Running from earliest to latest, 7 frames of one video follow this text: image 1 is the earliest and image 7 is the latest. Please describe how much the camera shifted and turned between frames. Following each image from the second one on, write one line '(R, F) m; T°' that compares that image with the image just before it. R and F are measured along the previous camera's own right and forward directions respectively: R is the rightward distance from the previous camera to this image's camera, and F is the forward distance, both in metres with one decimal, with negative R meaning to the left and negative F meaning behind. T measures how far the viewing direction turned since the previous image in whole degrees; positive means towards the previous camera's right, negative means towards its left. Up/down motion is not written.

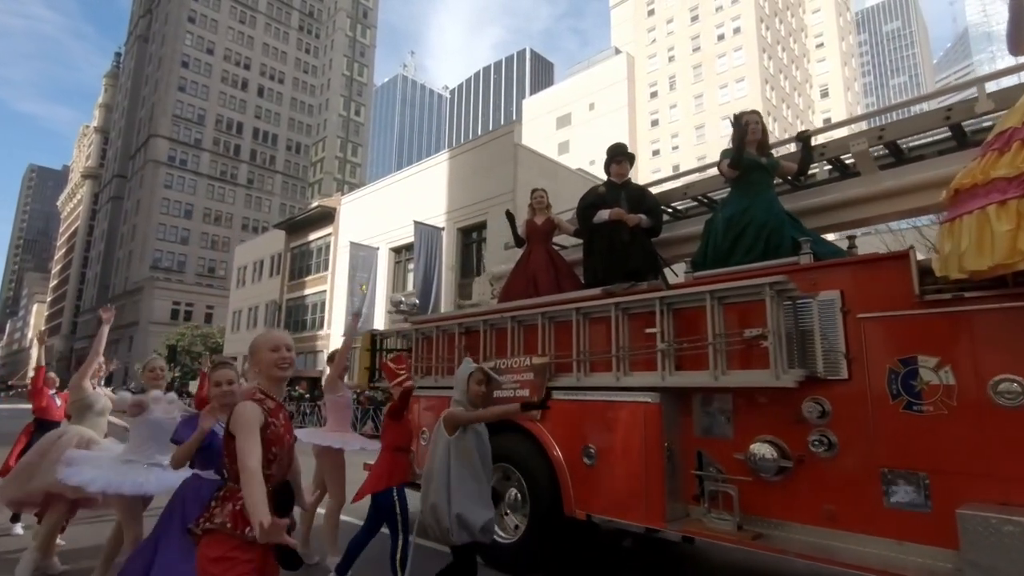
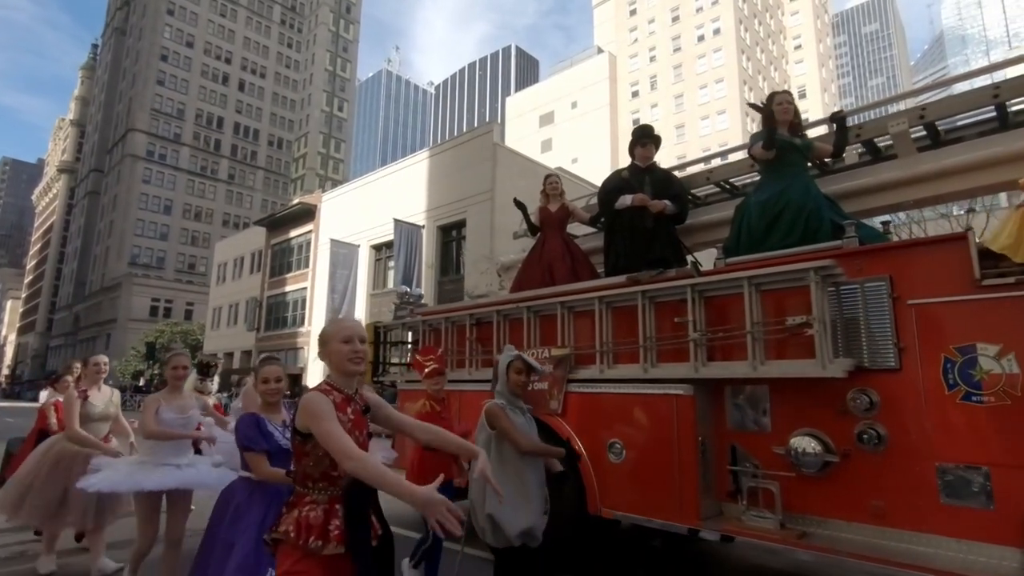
(-0.3, +0.3) m; +2°
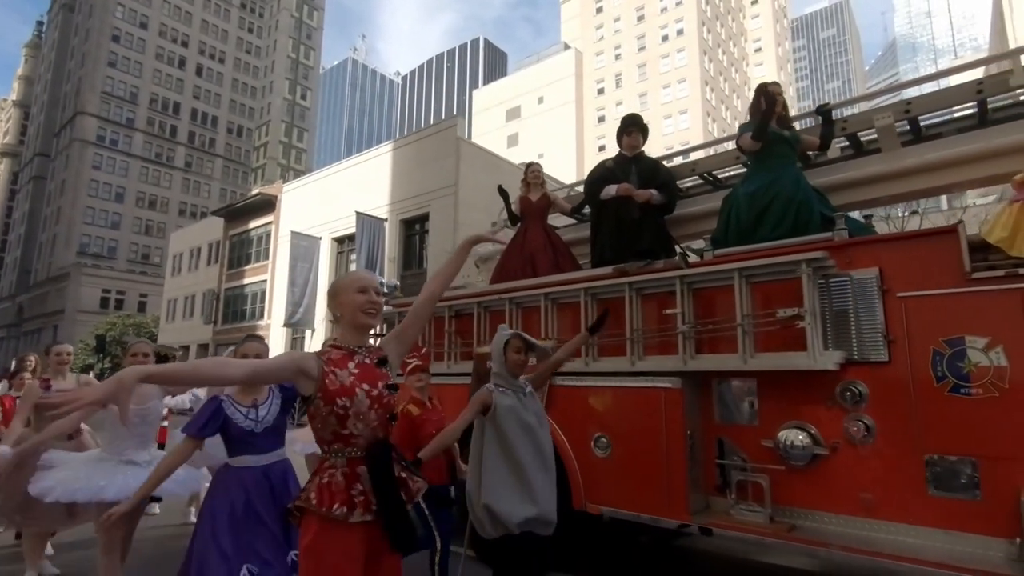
(-0.2, +0.1) m; +3°
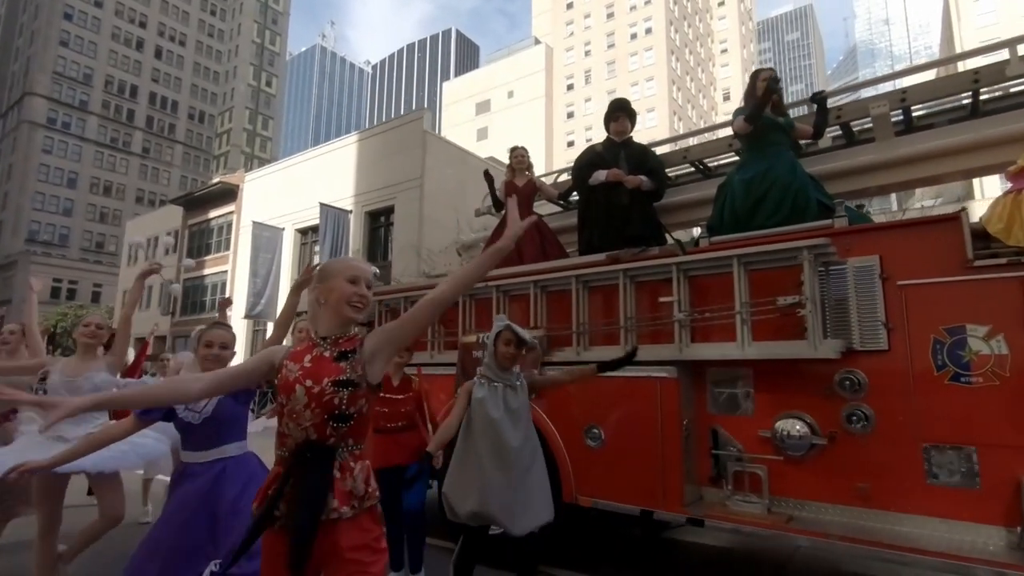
(-0.2, +0.2) m; +3°
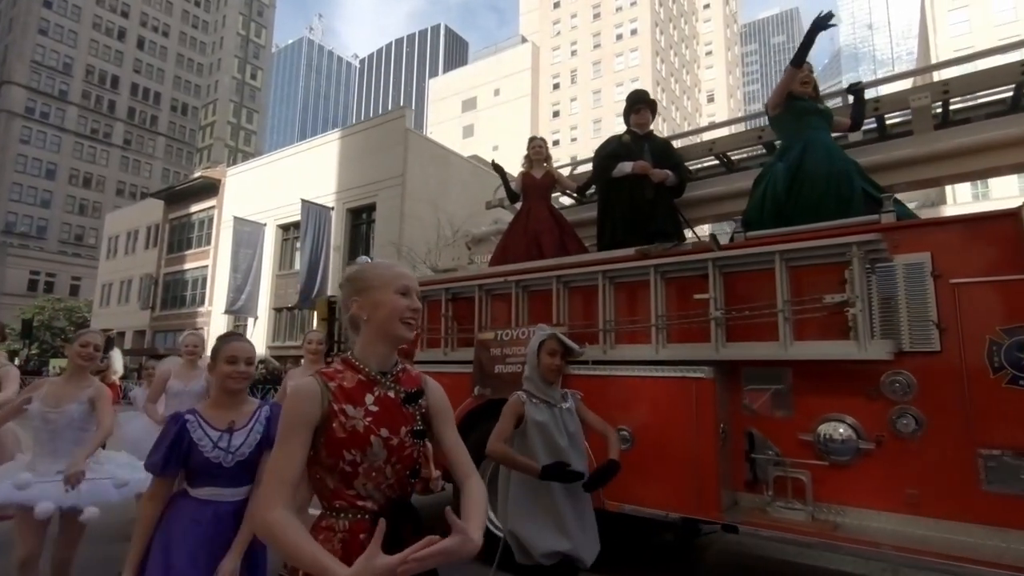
(-0.3, +0.2) m; +1°
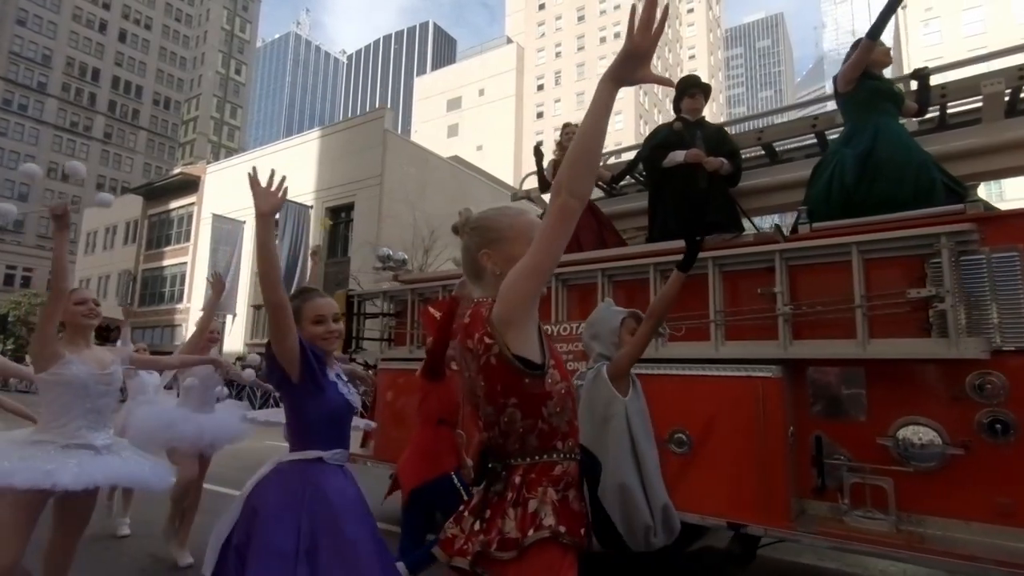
(-0.5, +0.3) m; +1°
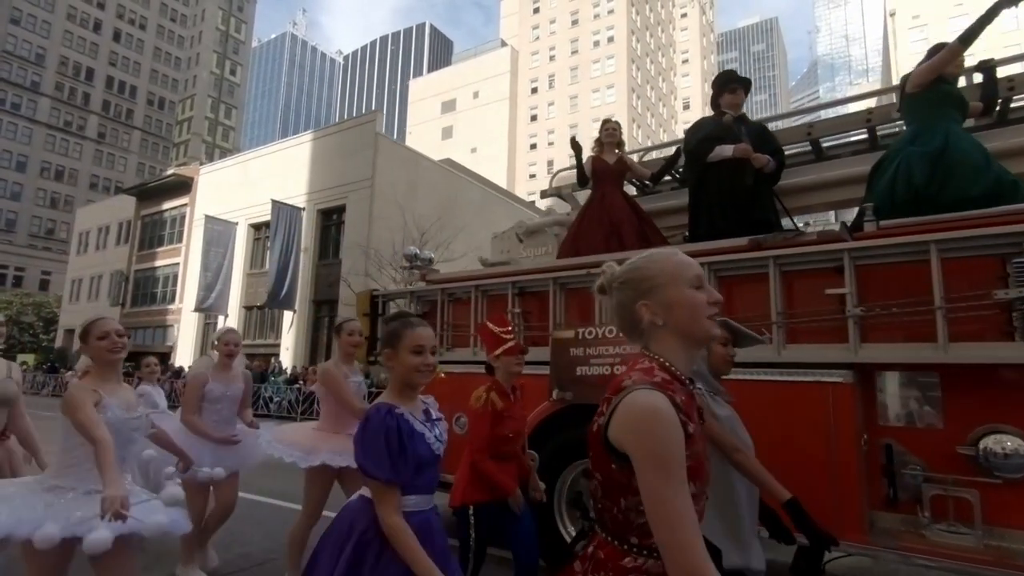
(-0.4, +0.2) m; +1°
